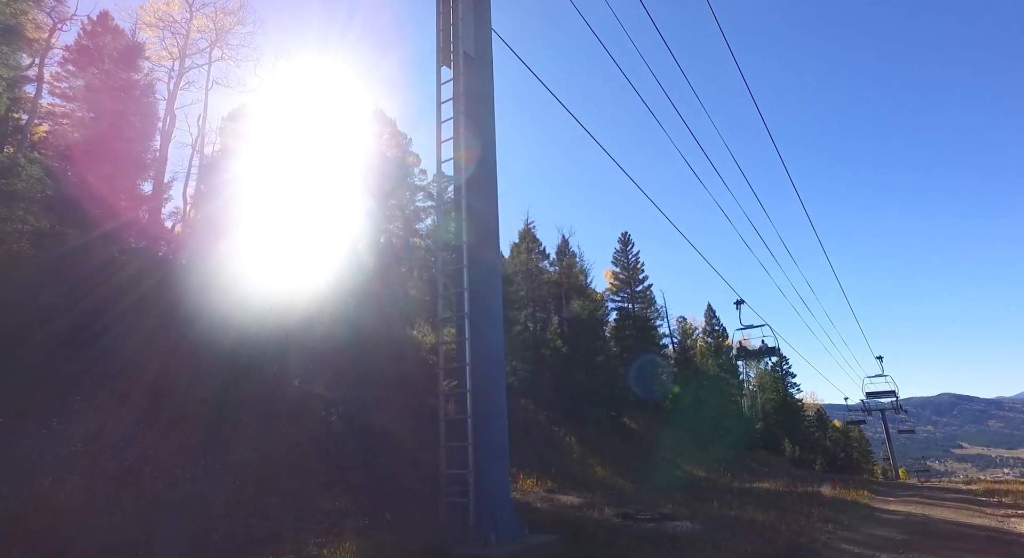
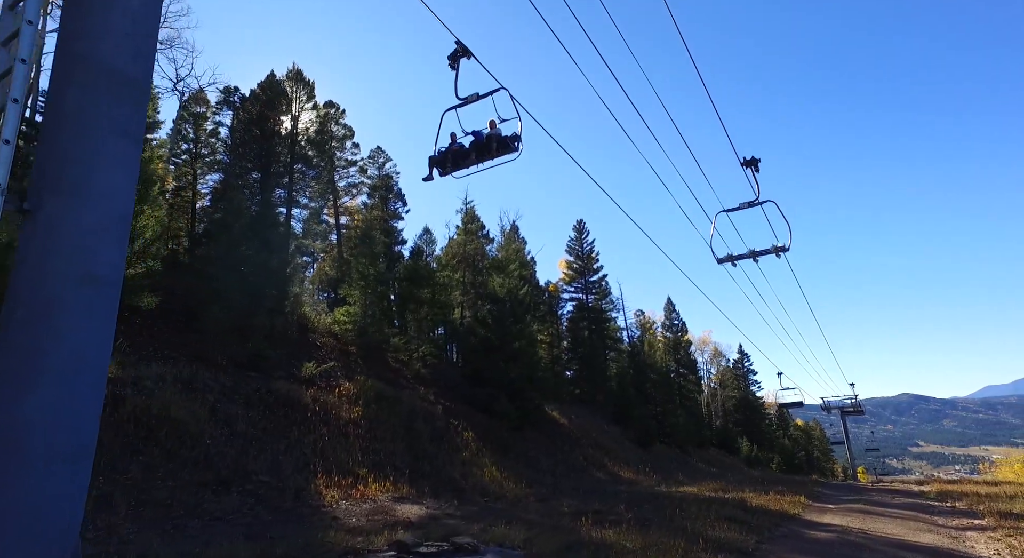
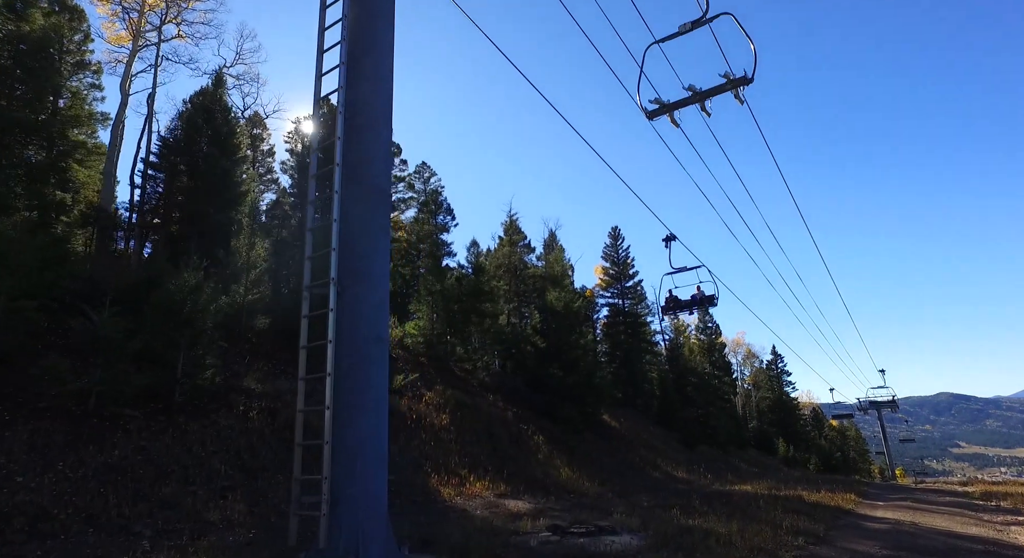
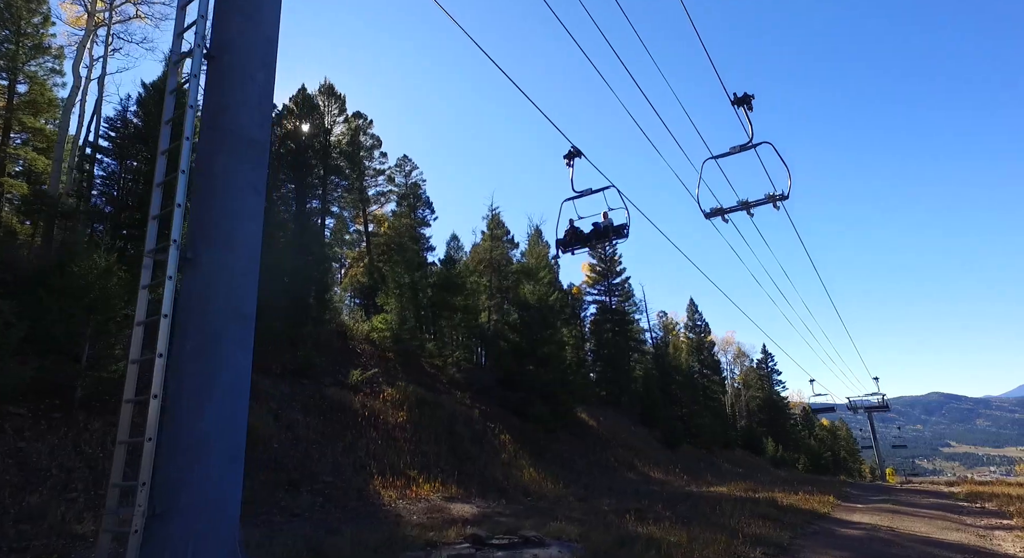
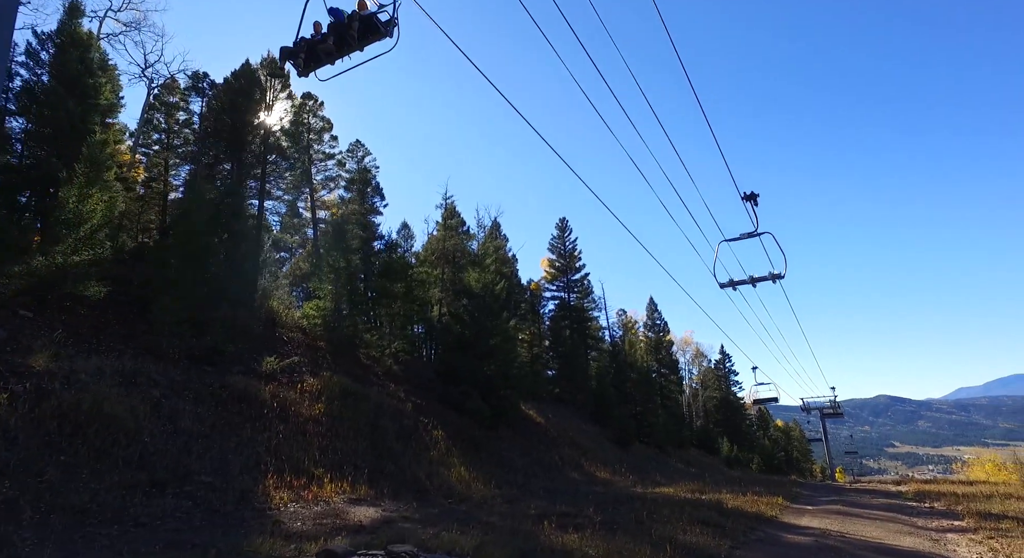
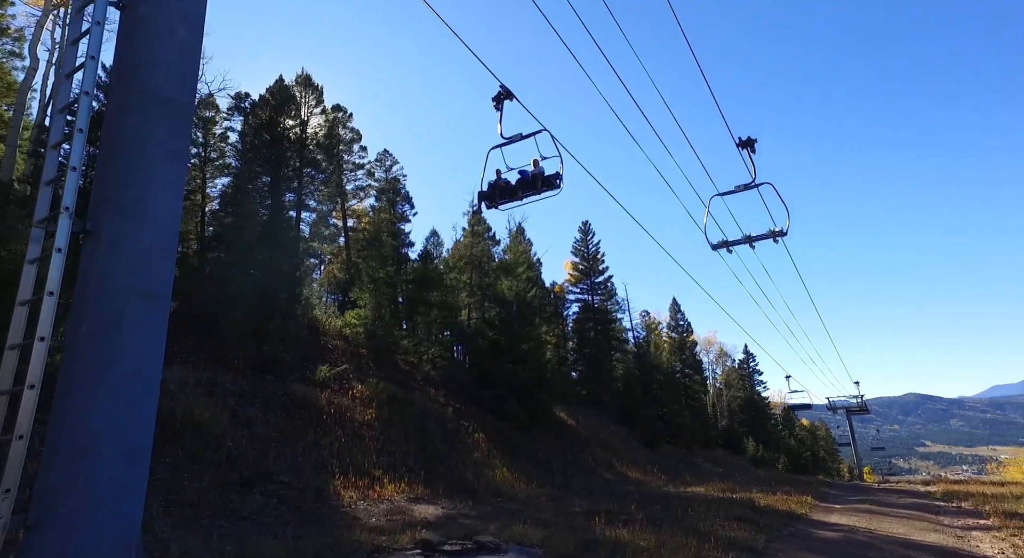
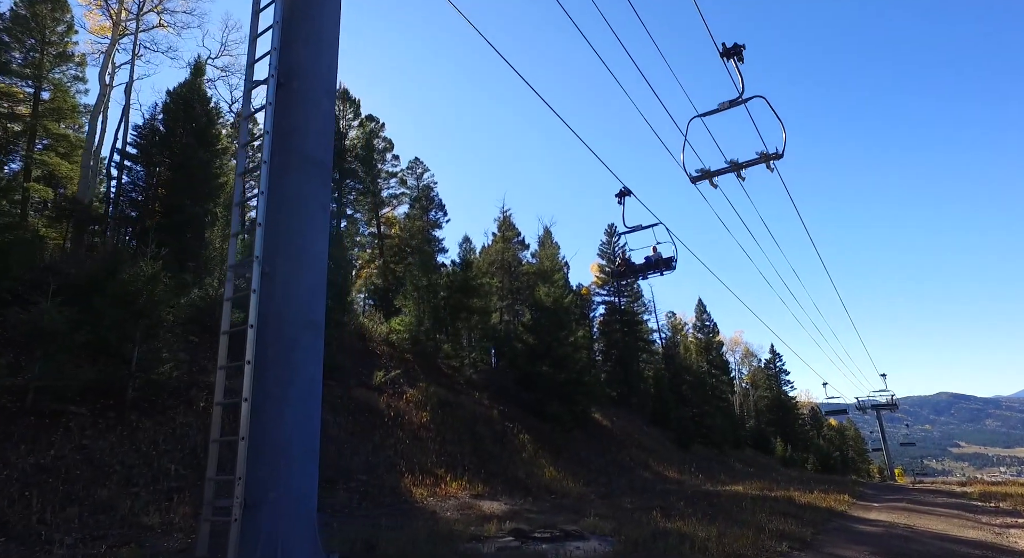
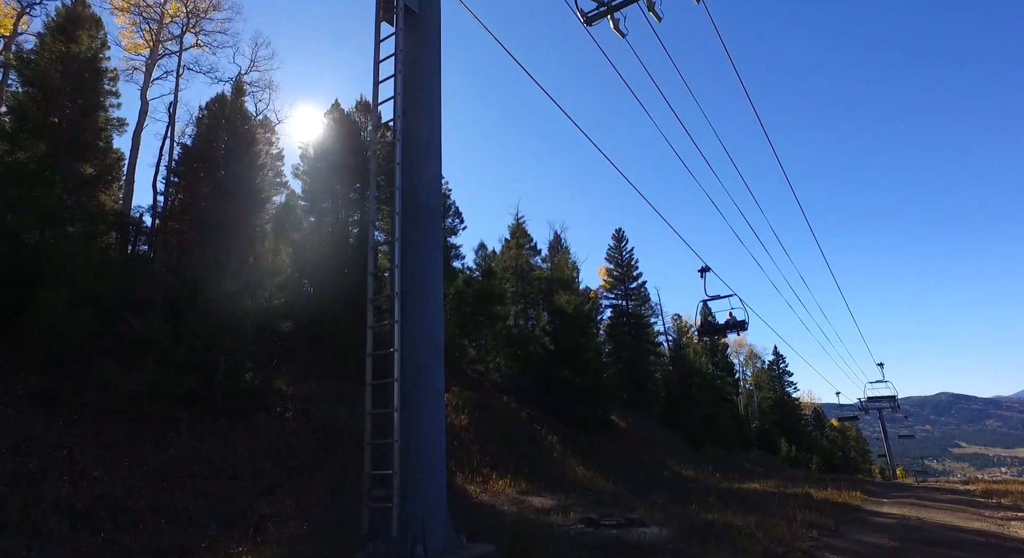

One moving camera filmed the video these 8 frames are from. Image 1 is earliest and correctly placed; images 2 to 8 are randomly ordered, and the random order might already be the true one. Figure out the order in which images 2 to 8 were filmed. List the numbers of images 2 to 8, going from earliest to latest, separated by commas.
8, 3, 7, 4, 6, 2, 5
